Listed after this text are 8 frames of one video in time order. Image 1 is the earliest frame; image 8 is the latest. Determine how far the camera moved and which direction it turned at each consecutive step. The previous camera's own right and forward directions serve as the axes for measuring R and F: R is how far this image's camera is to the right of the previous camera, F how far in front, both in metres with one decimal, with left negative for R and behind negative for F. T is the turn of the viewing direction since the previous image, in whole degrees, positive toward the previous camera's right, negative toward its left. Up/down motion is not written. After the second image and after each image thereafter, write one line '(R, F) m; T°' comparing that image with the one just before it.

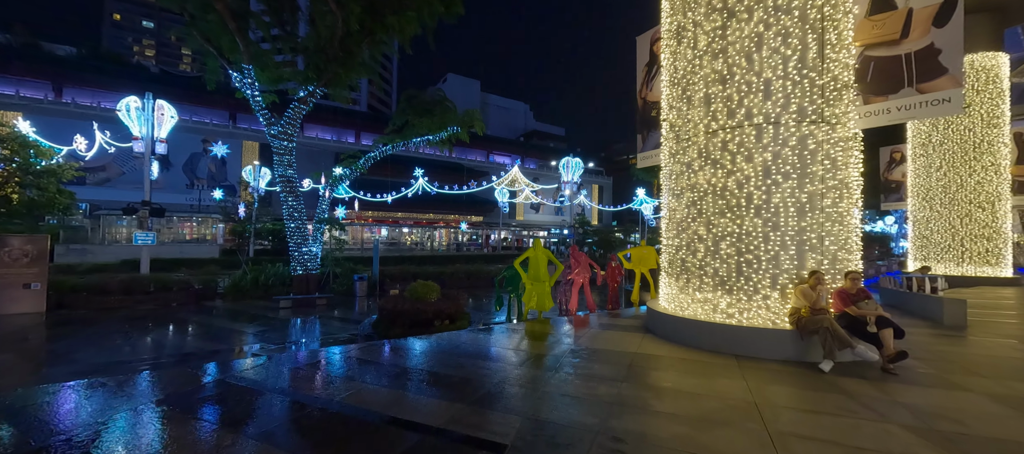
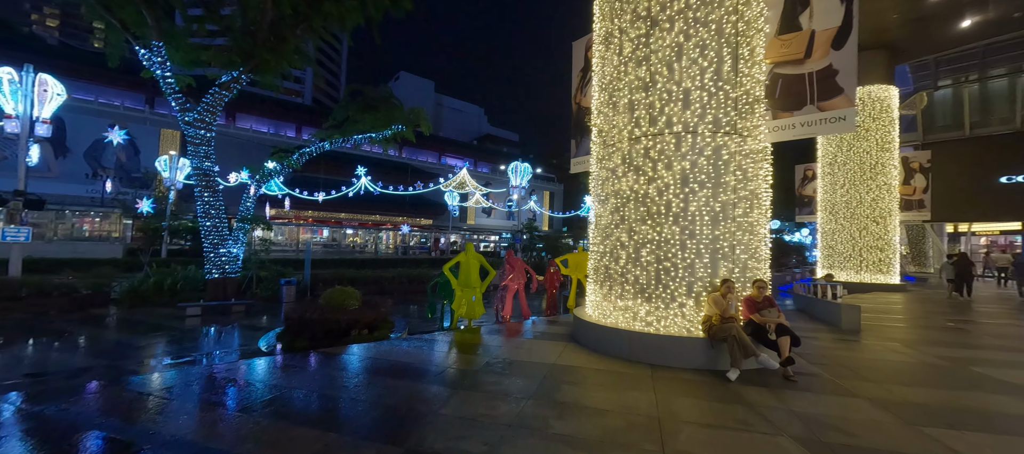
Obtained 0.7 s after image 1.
(+0.6, +0.3) m; +7°
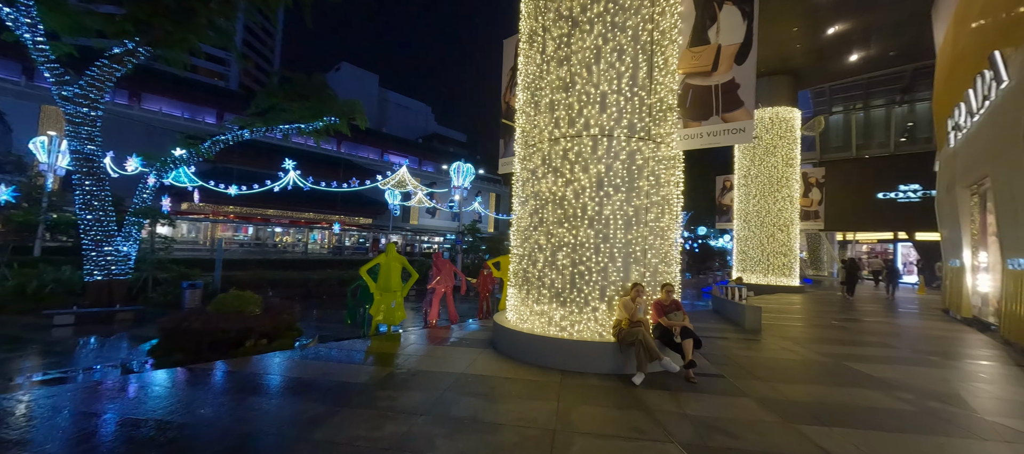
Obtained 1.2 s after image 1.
(+0.6, +0.3) m; +8°
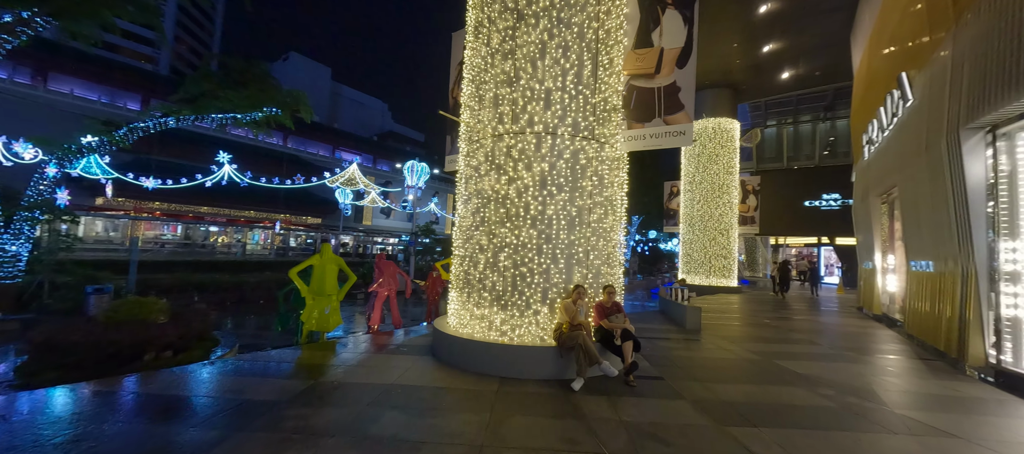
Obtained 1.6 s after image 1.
(+0.3, +0.3) m; +6°
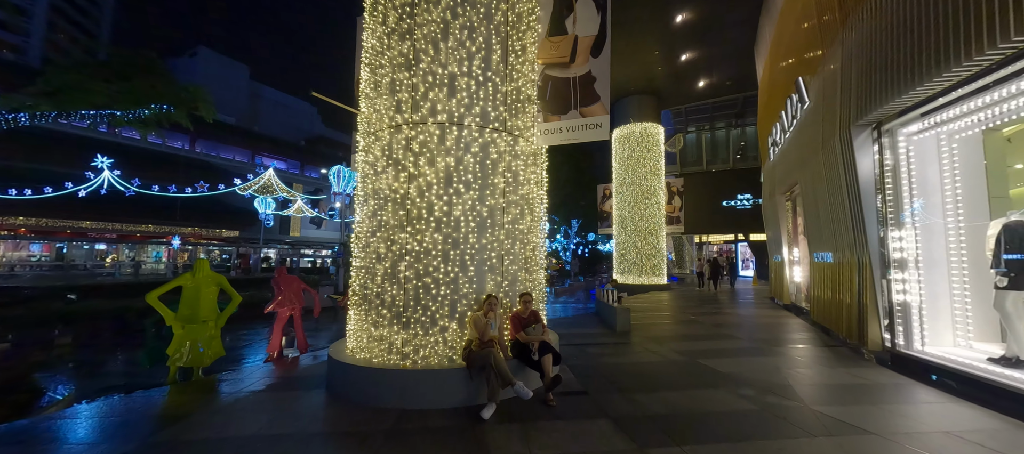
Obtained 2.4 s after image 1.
(+0.6, +0.6) m; +9°
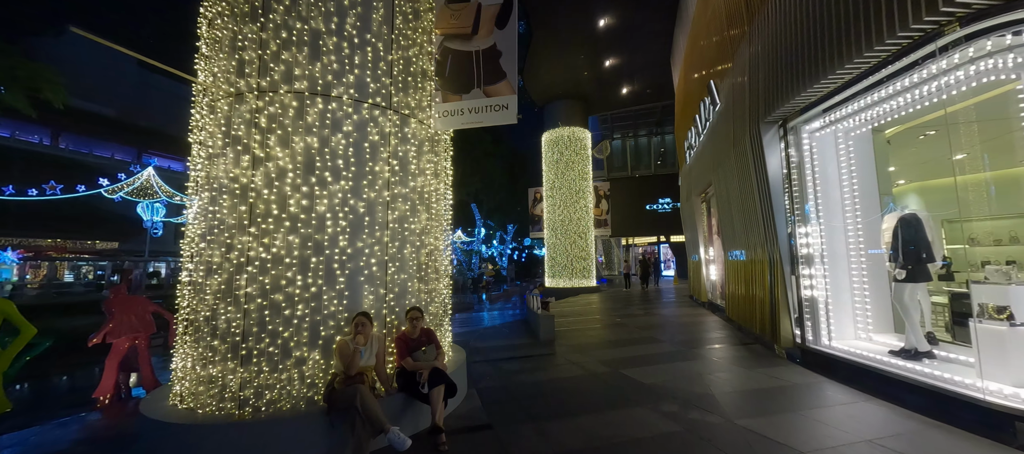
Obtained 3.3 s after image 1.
(+0.6, +0.7) m; +10°
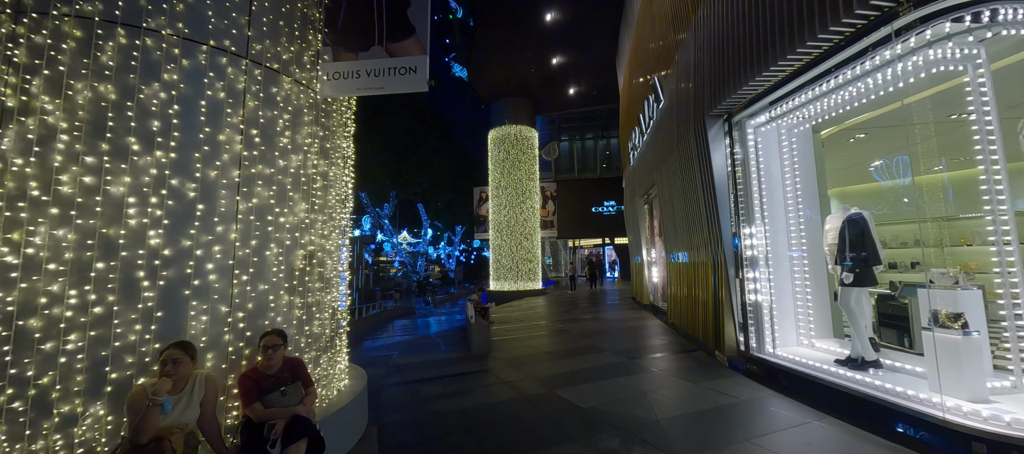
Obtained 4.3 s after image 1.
(+0.4, +0.8) m; +8°
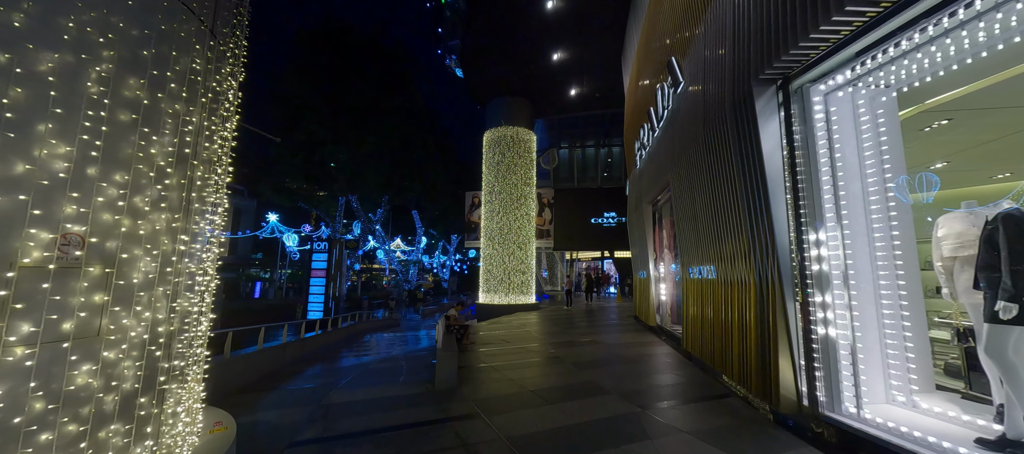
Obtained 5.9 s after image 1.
(+0.3, +1.4) m; 0°
